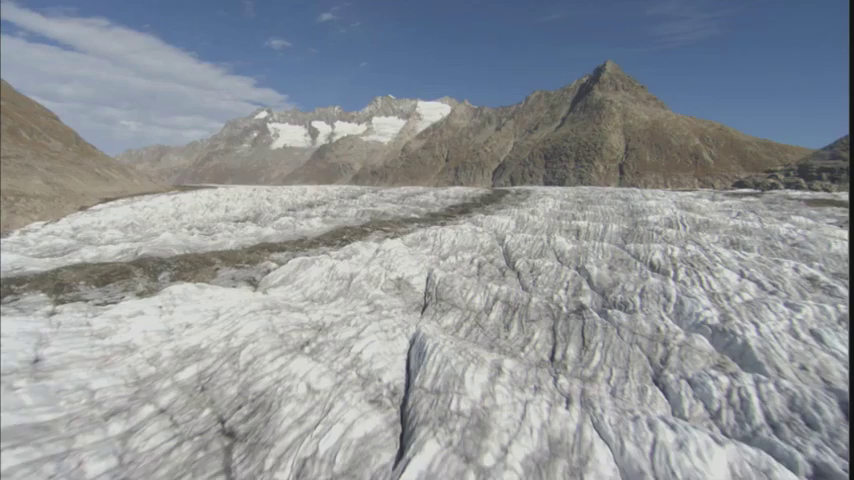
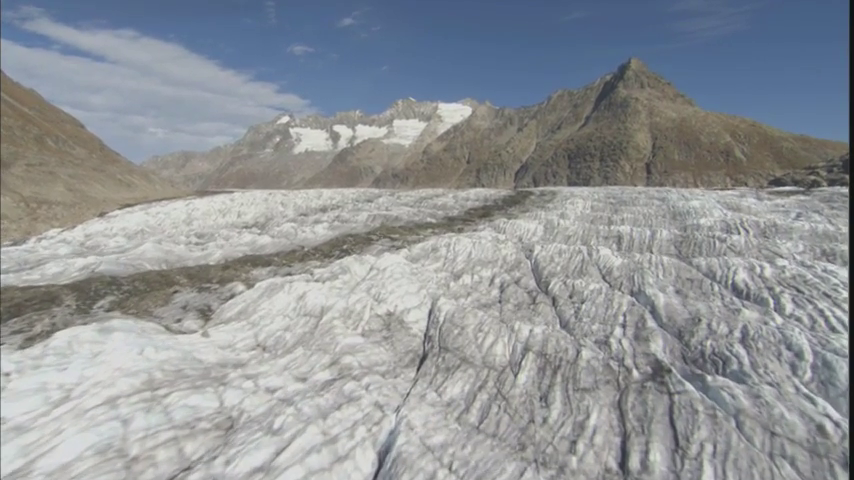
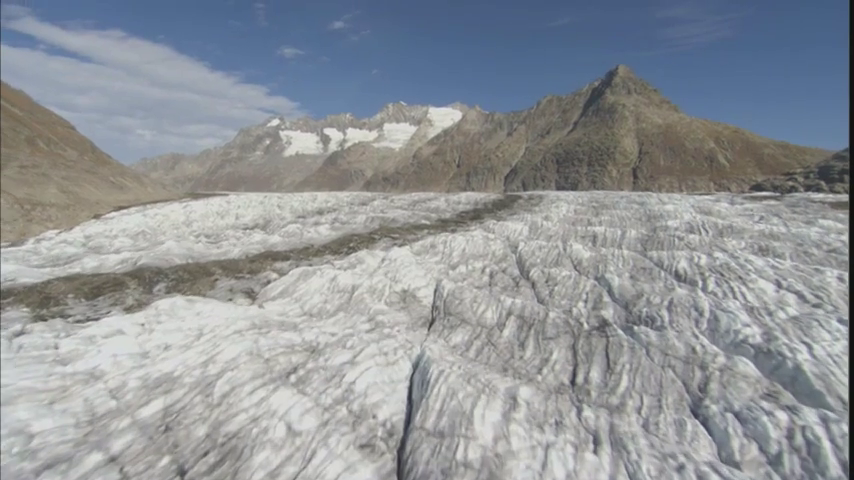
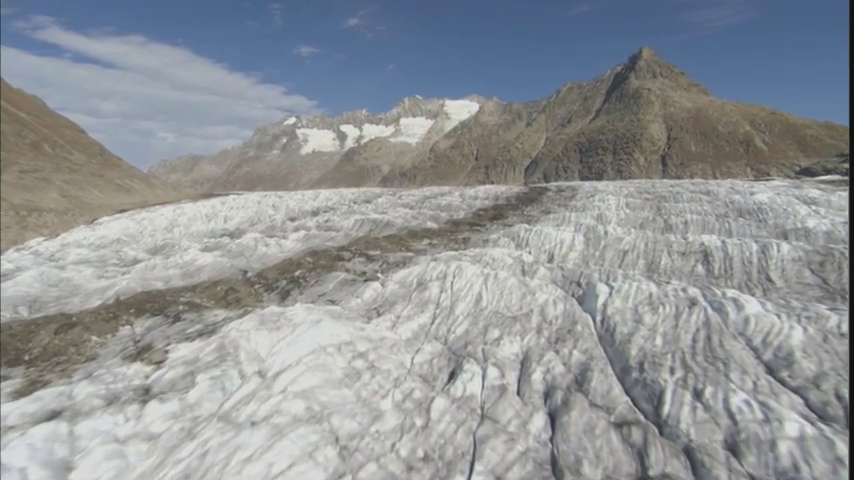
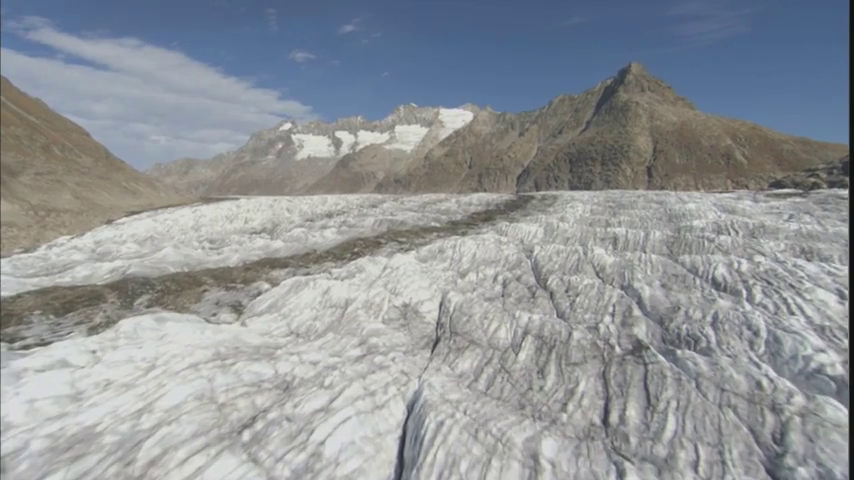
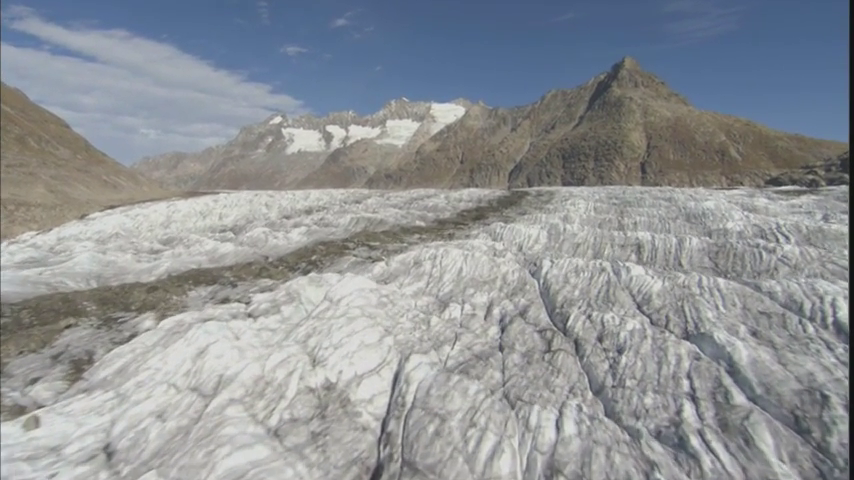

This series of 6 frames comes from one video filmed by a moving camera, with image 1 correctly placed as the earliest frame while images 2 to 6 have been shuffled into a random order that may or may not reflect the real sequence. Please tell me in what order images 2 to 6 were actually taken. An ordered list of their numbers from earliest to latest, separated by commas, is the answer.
3, 5, 2, 6, 4
